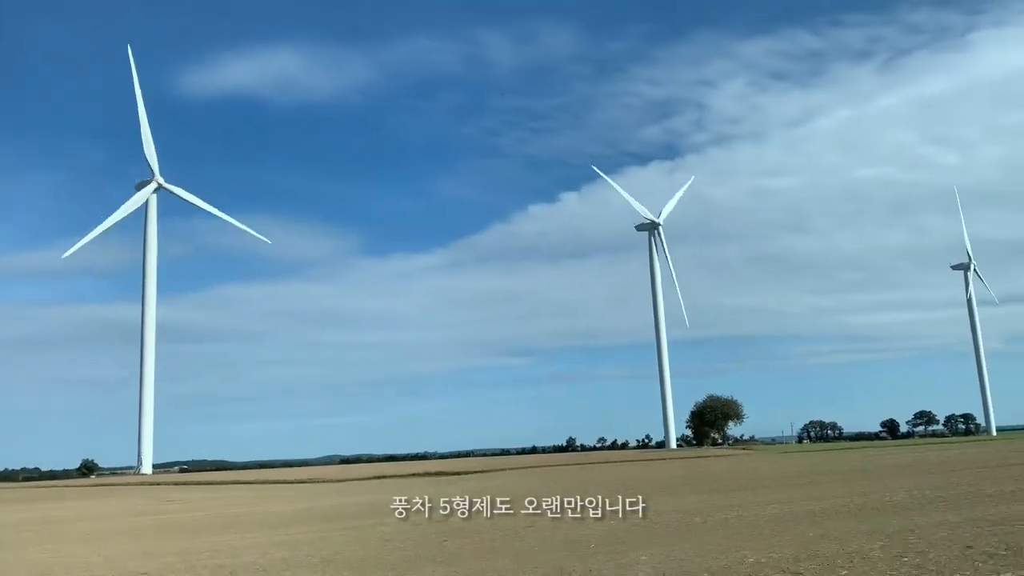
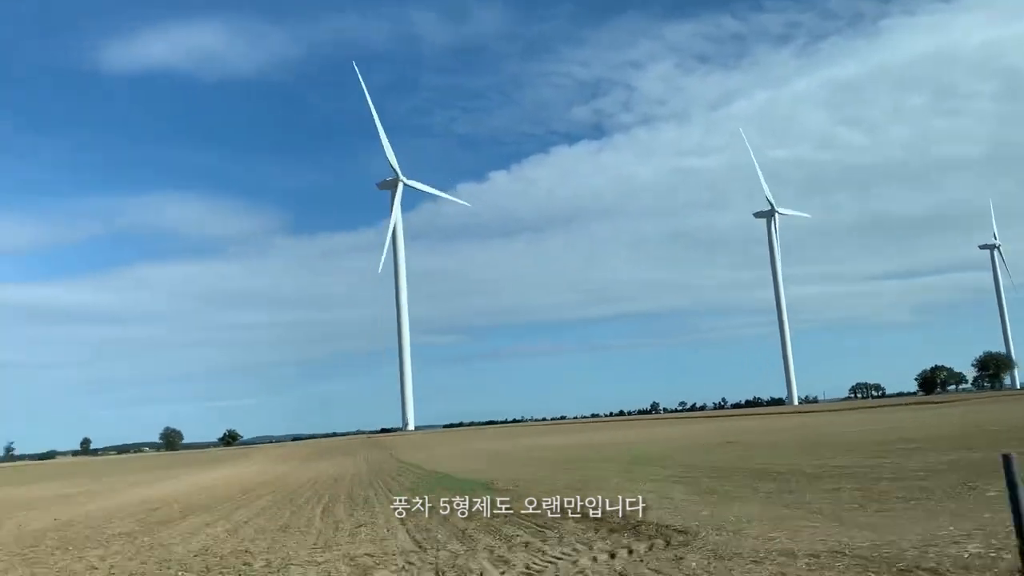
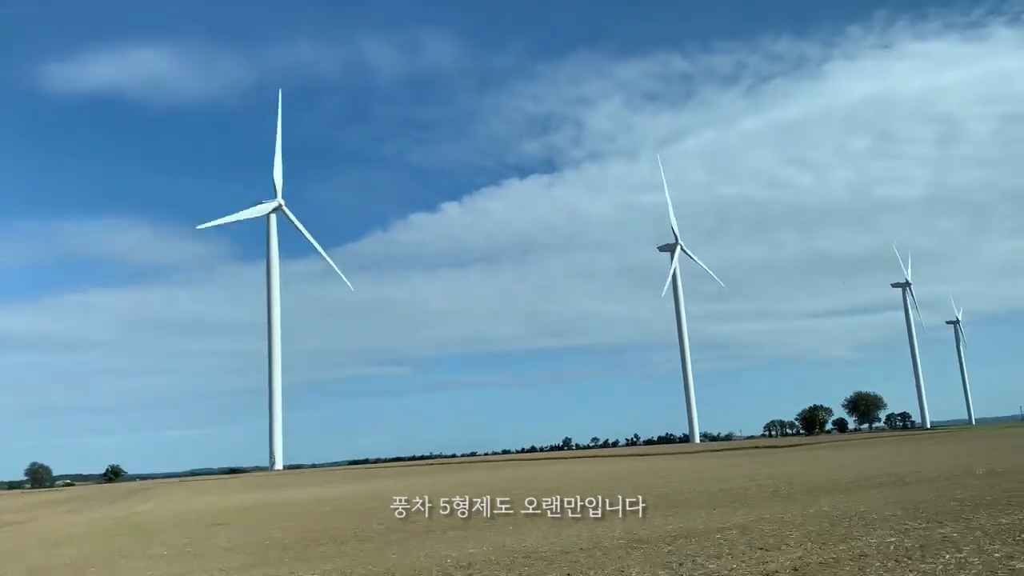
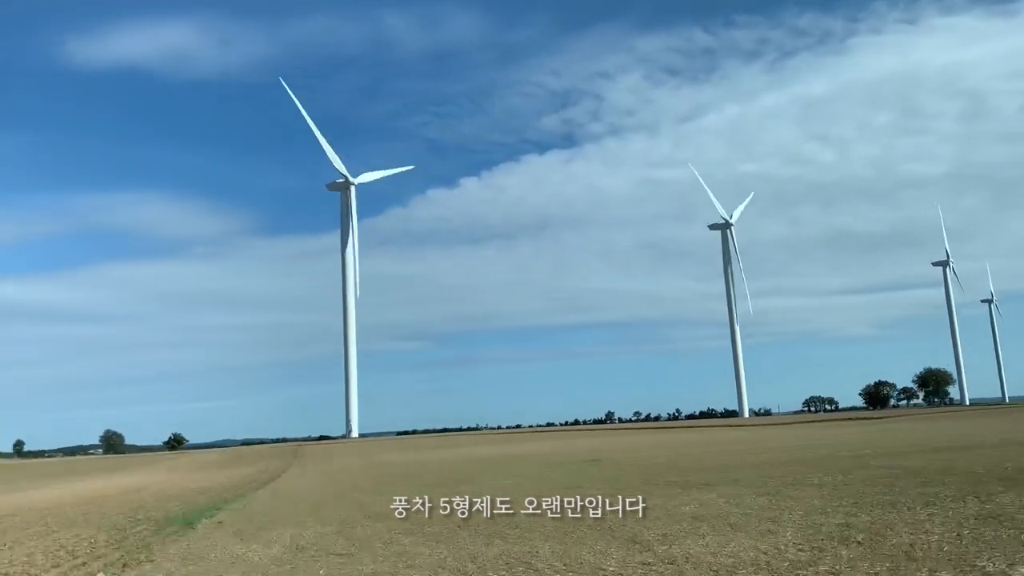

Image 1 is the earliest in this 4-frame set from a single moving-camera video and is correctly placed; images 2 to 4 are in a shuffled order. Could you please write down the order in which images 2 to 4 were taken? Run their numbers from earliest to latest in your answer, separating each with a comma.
3, 4, 2
